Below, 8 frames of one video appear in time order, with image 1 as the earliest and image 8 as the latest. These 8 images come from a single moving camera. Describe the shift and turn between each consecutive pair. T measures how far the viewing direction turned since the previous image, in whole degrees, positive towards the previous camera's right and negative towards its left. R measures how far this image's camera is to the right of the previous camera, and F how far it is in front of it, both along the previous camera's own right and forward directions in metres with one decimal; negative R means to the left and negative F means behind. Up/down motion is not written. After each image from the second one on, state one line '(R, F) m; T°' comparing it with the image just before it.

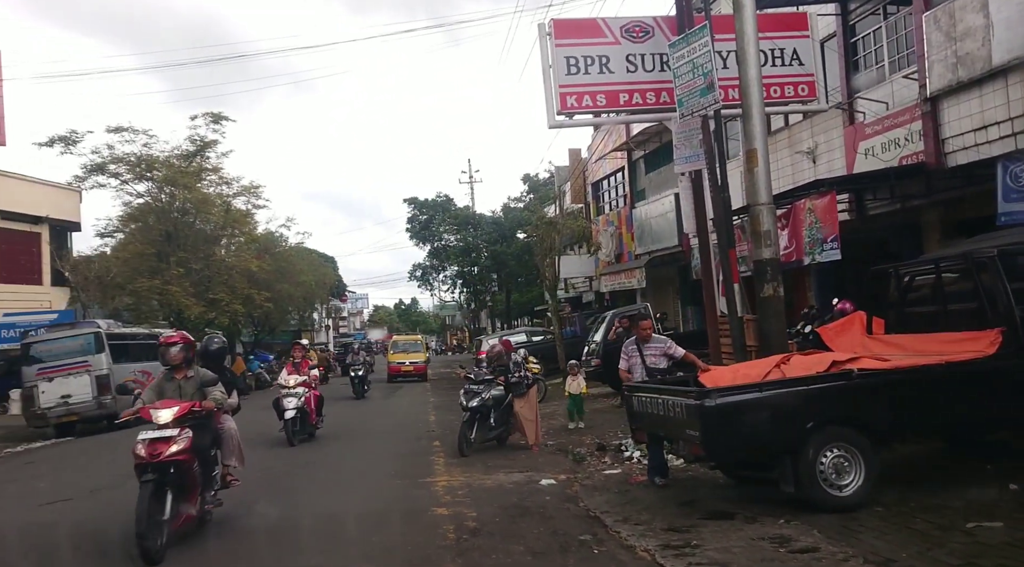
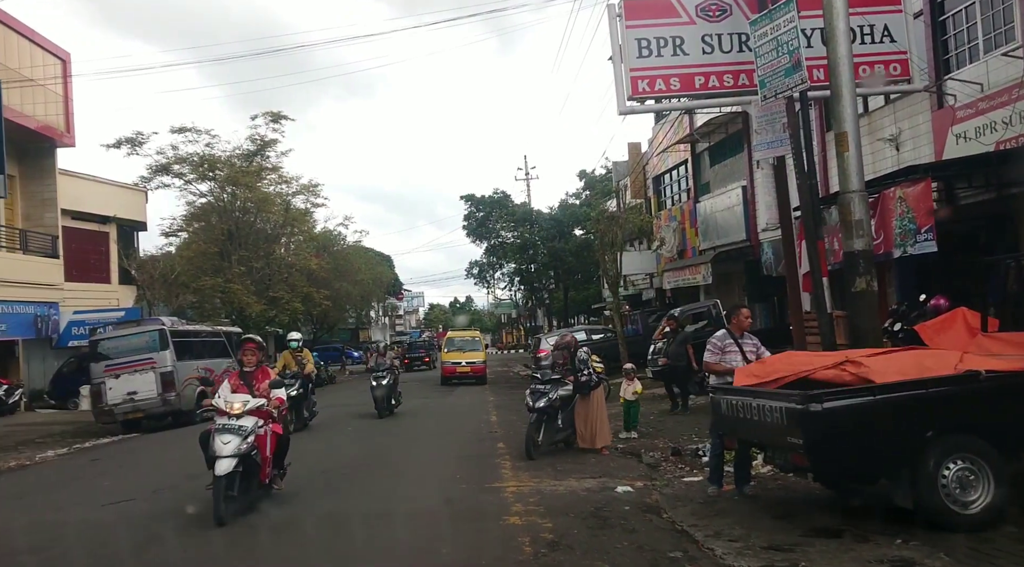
(-0.2, +0.5) m; -4°
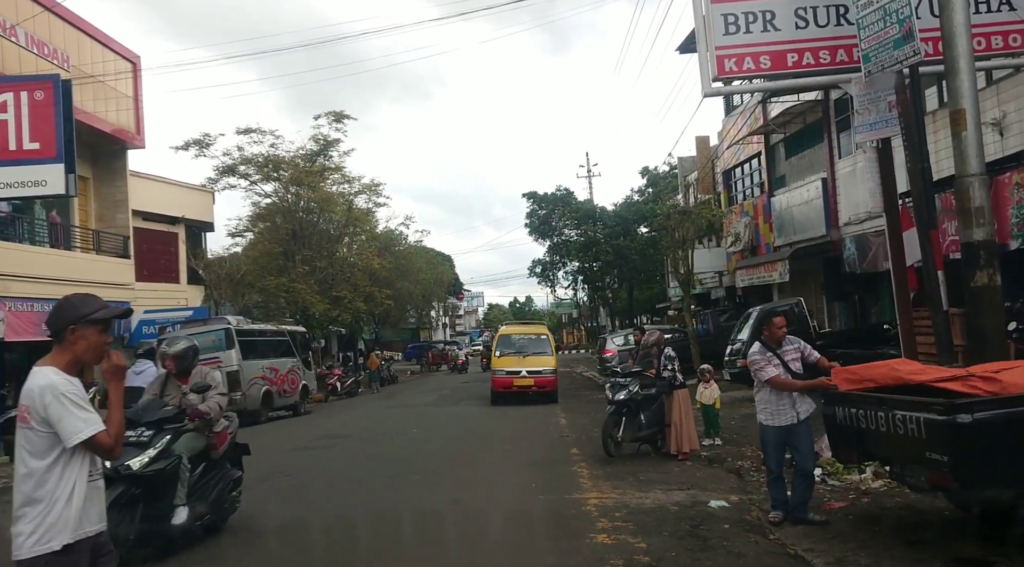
(-0.2, +0.6) m; -4°
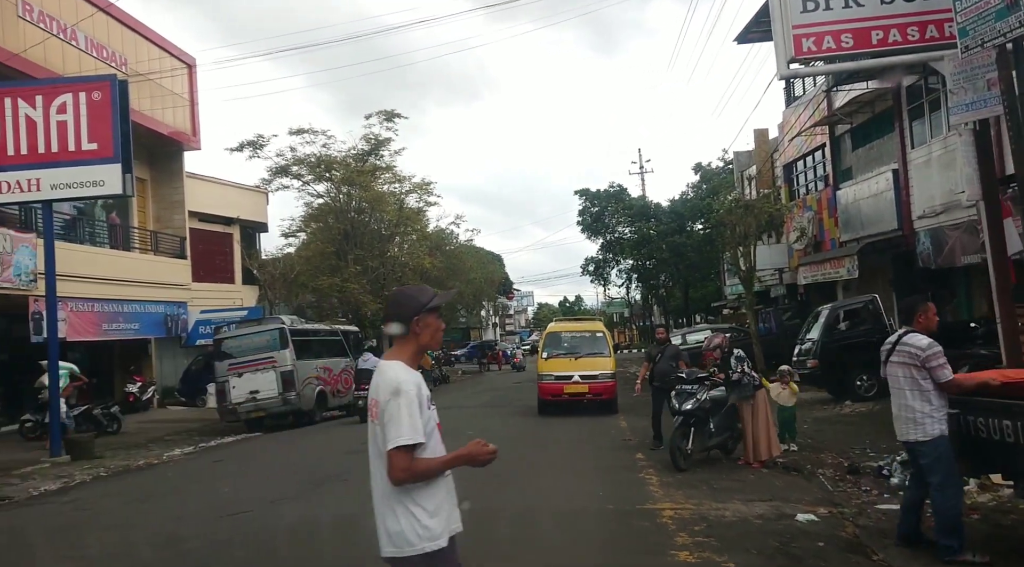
(-0.2, +0.4) m; -4°
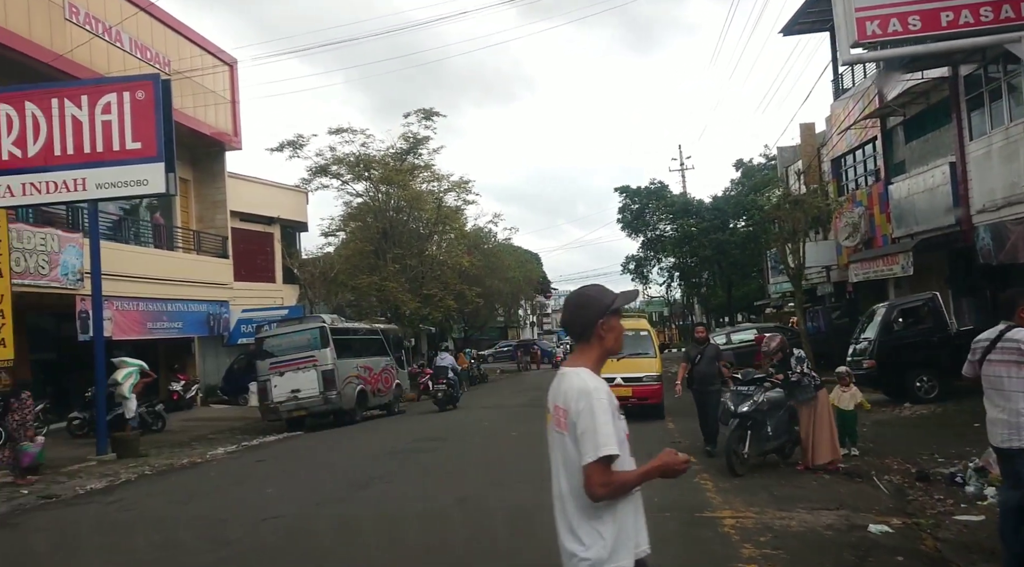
(-0.1, +0.3) m; -3°
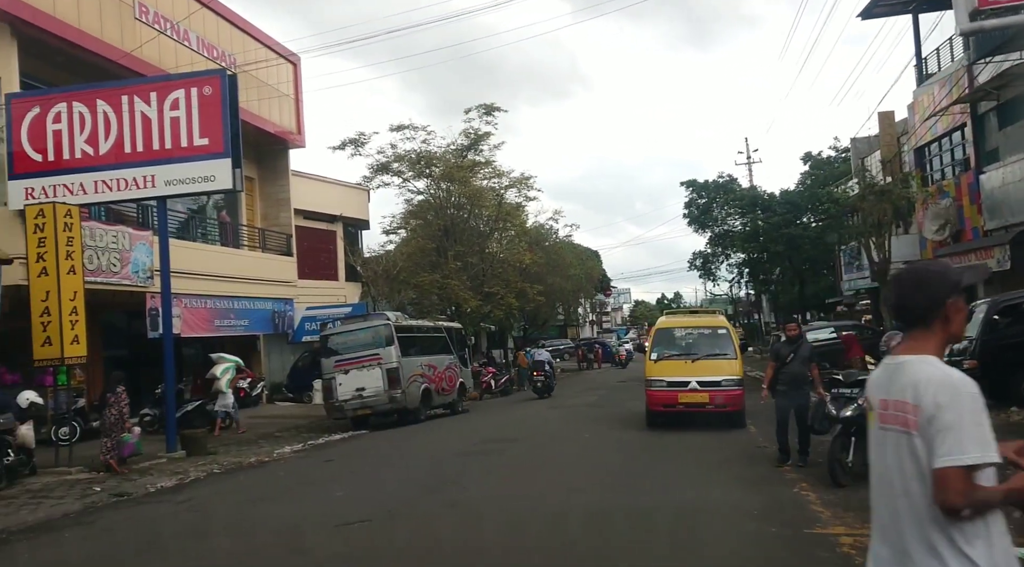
(-0.3, +0.5) m; -4°
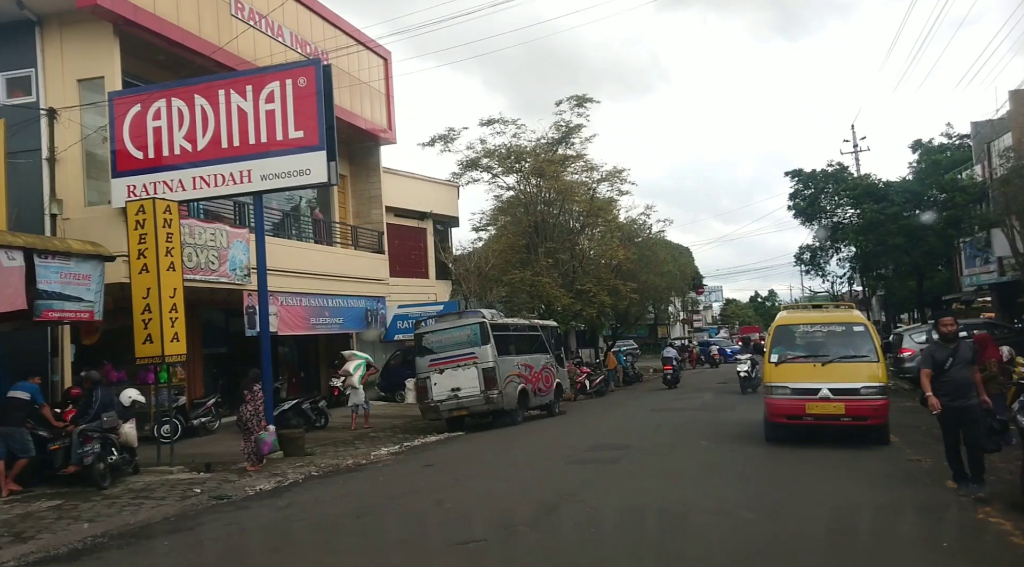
(-0.4, +0.8) m; -6°
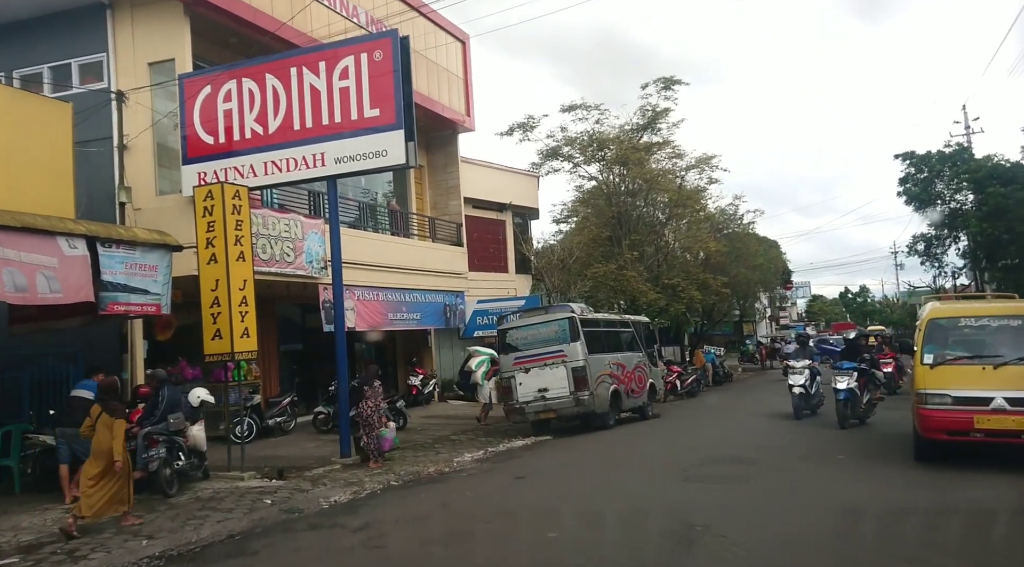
(-0.4, +1.4) m; -5°
